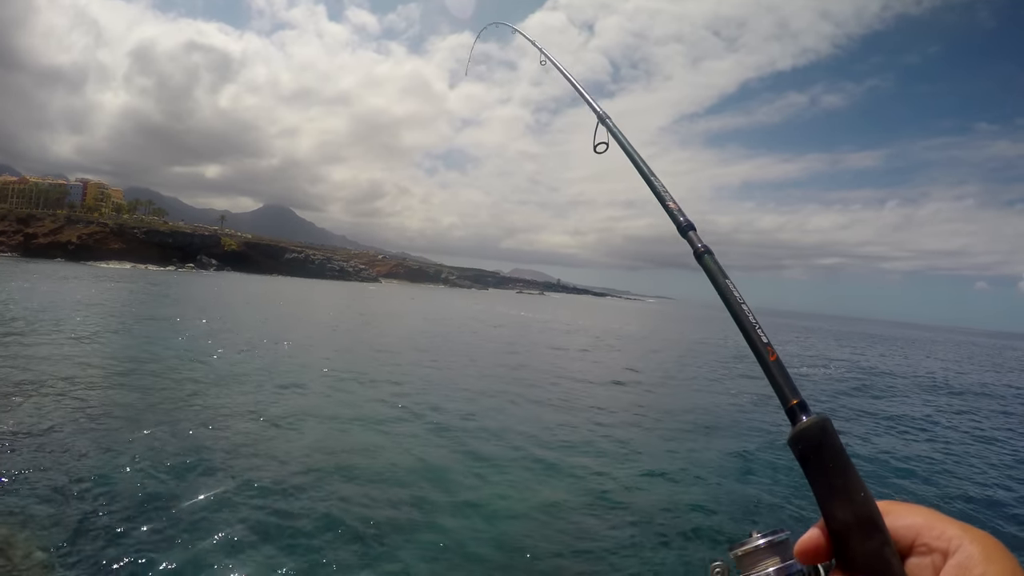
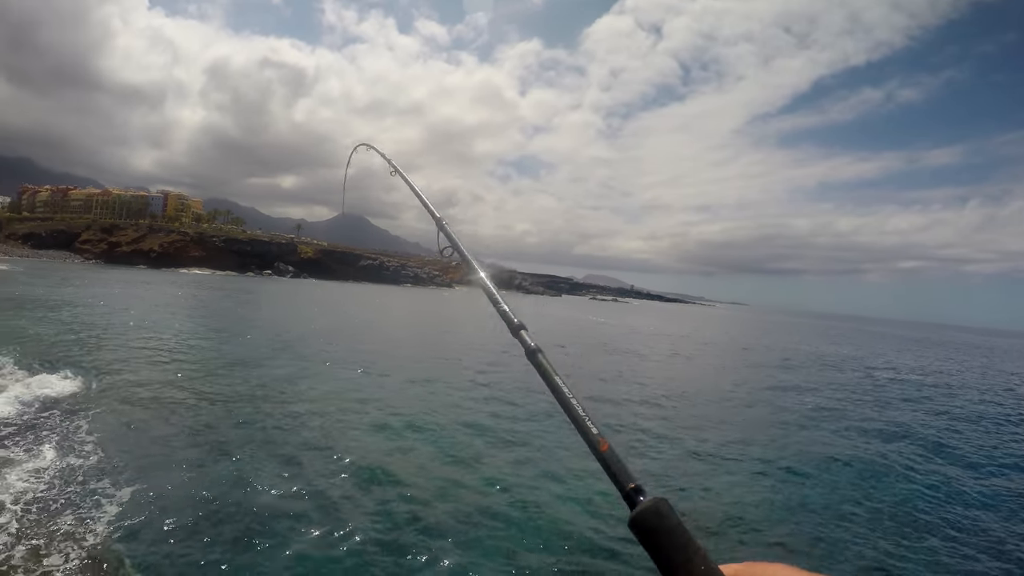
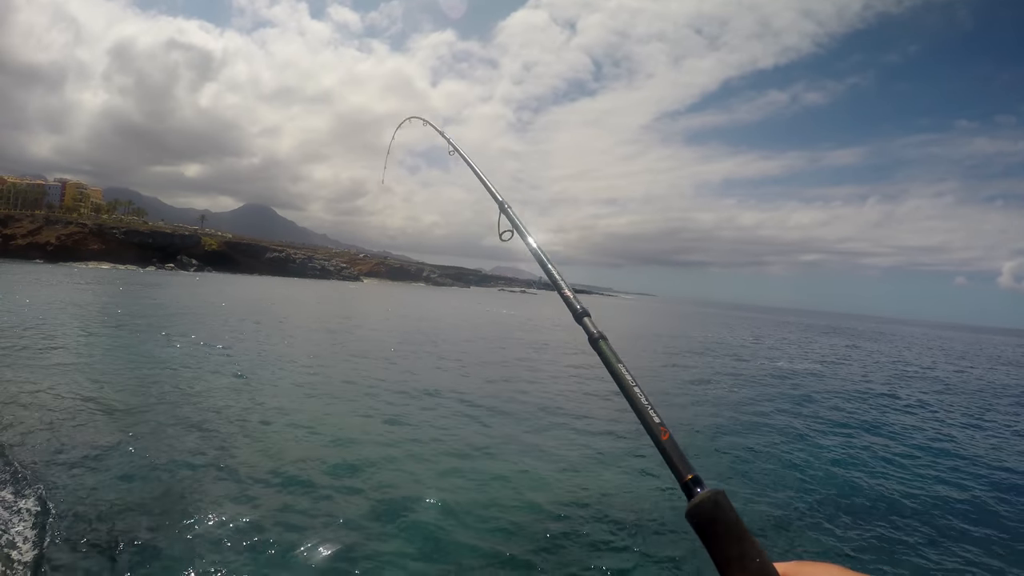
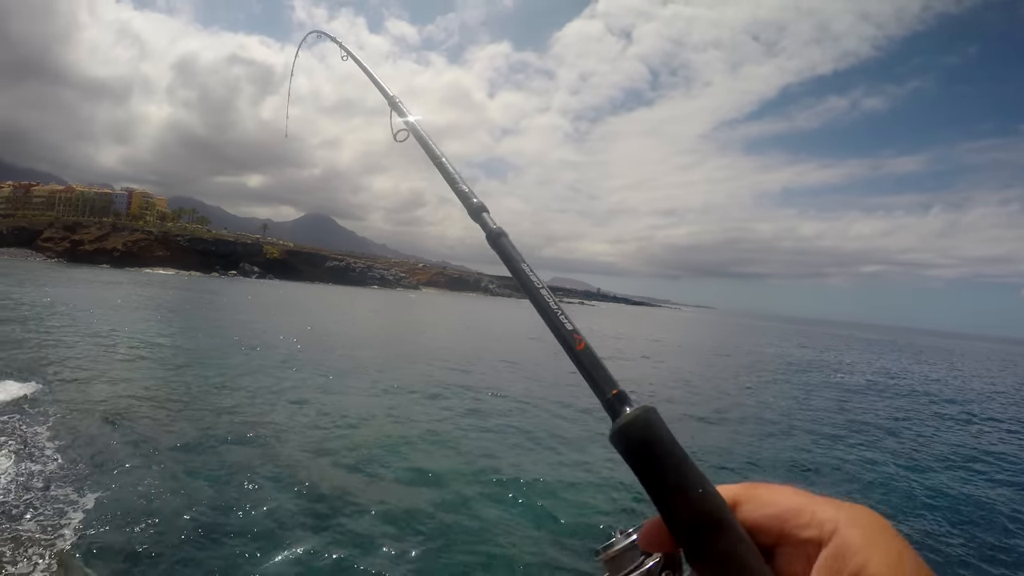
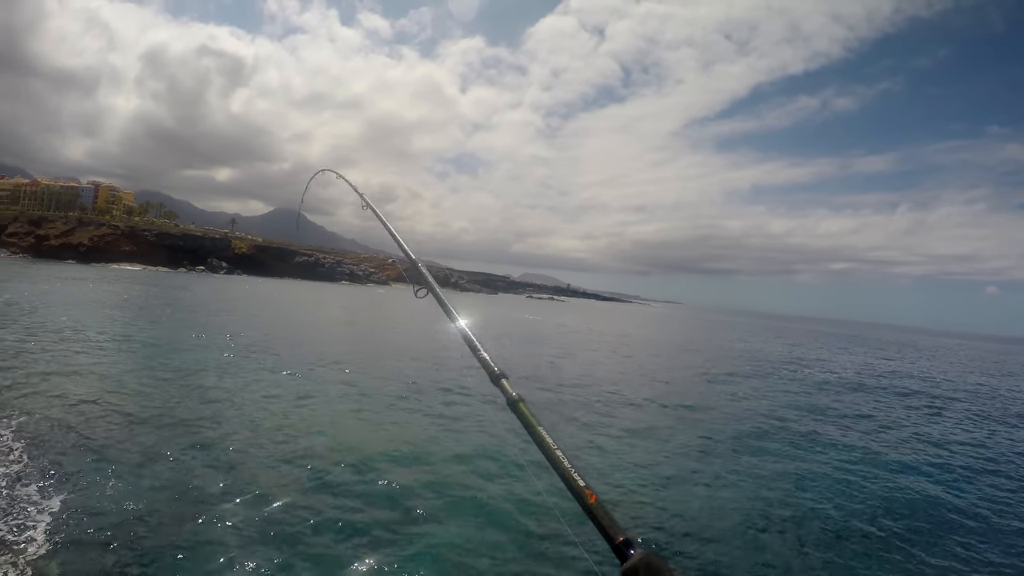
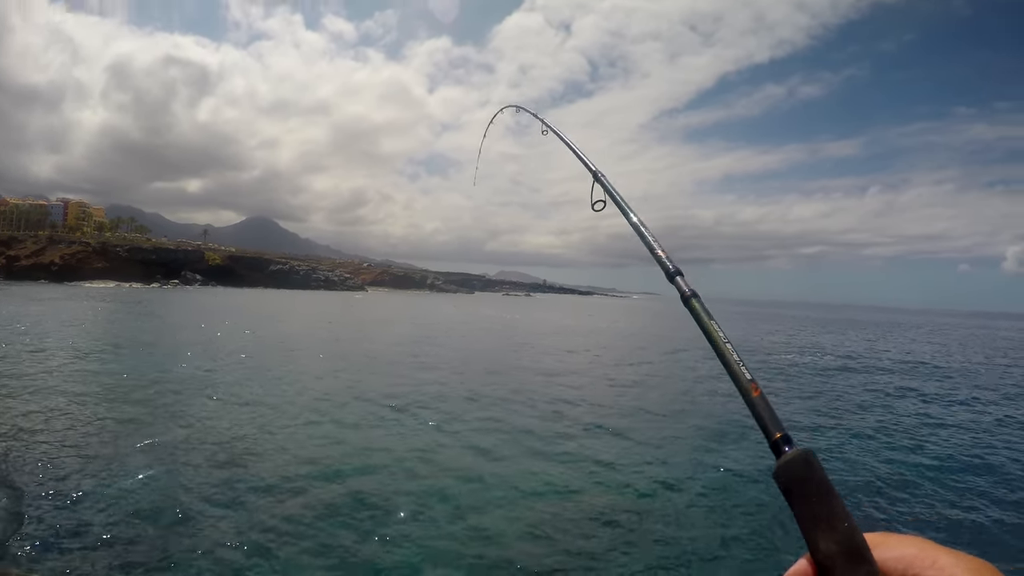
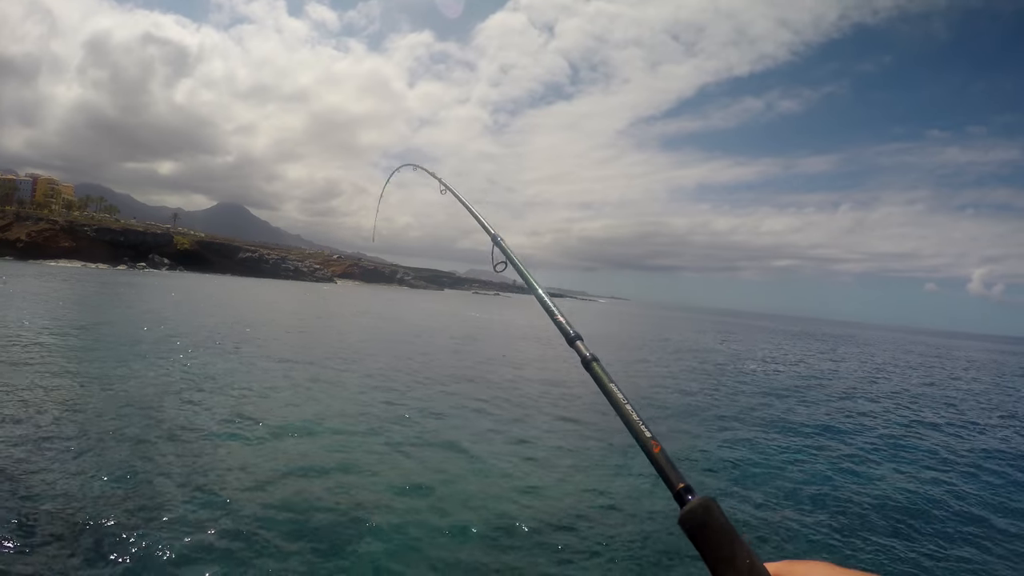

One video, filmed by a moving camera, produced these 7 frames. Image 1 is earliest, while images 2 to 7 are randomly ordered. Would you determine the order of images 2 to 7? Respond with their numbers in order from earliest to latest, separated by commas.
6, 7, 3, 5, 4, 2
